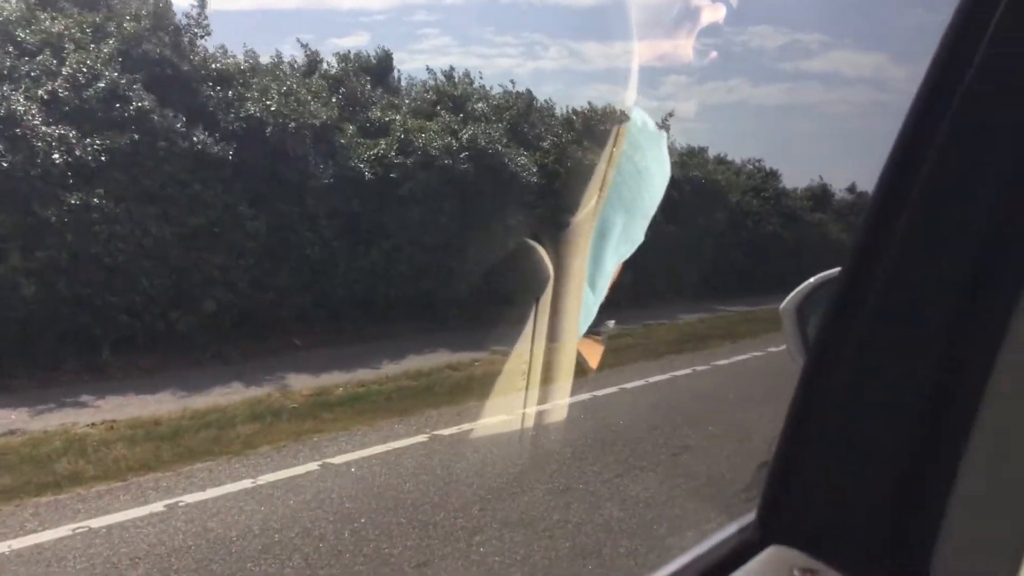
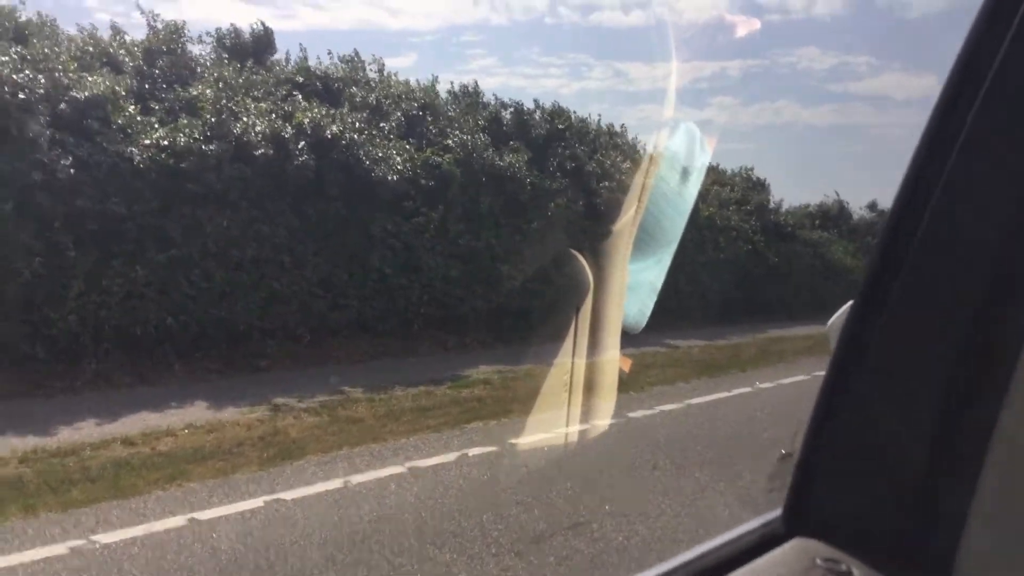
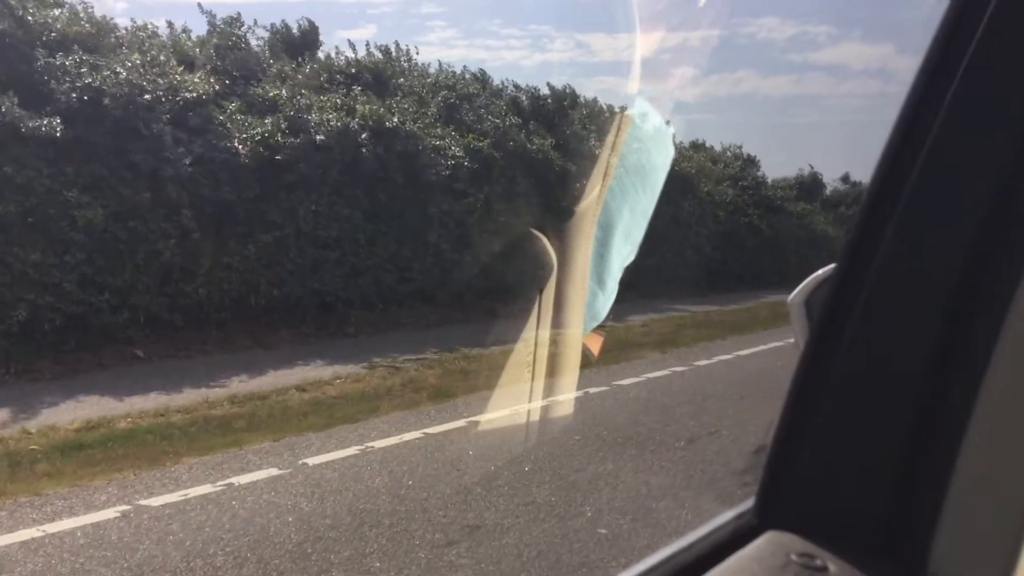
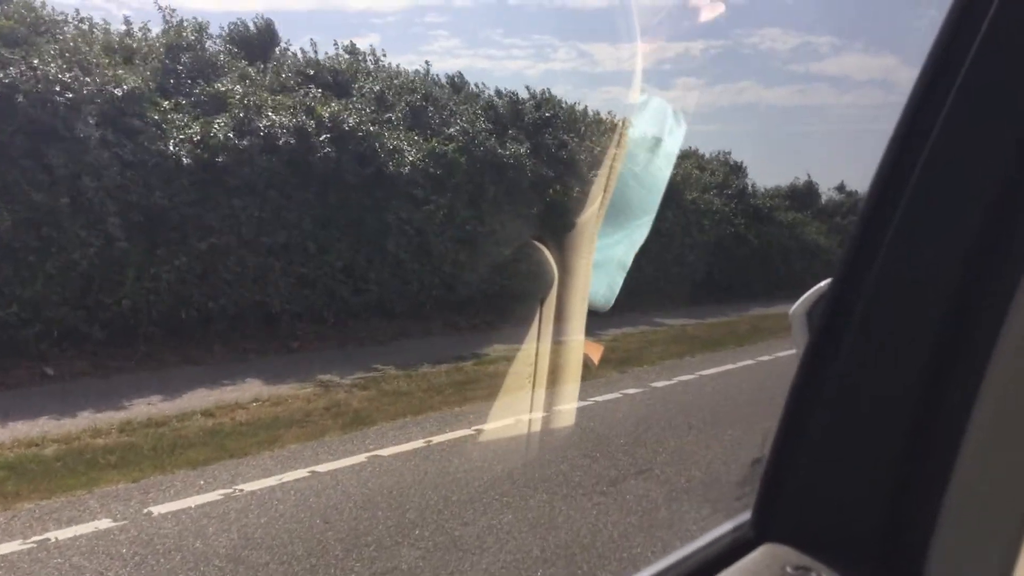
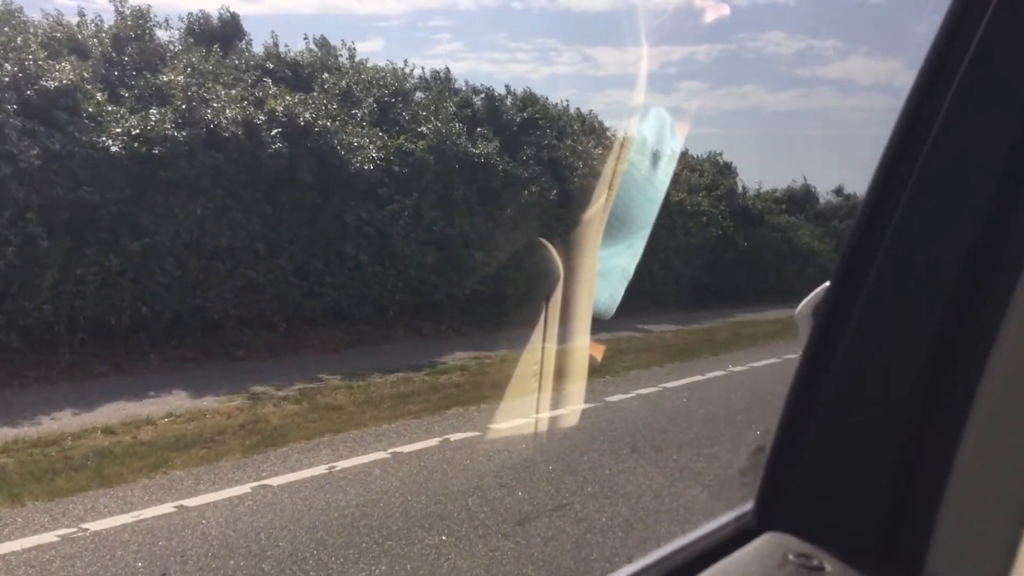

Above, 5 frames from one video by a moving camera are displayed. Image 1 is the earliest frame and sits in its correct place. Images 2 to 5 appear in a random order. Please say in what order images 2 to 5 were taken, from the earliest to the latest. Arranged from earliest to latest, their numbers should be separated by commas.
3, 4, 5, 2
